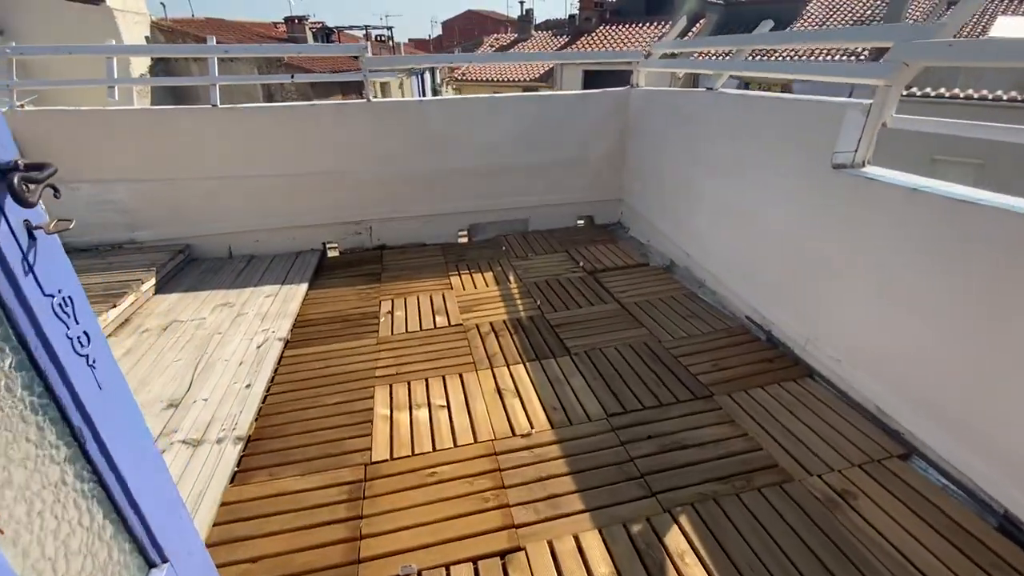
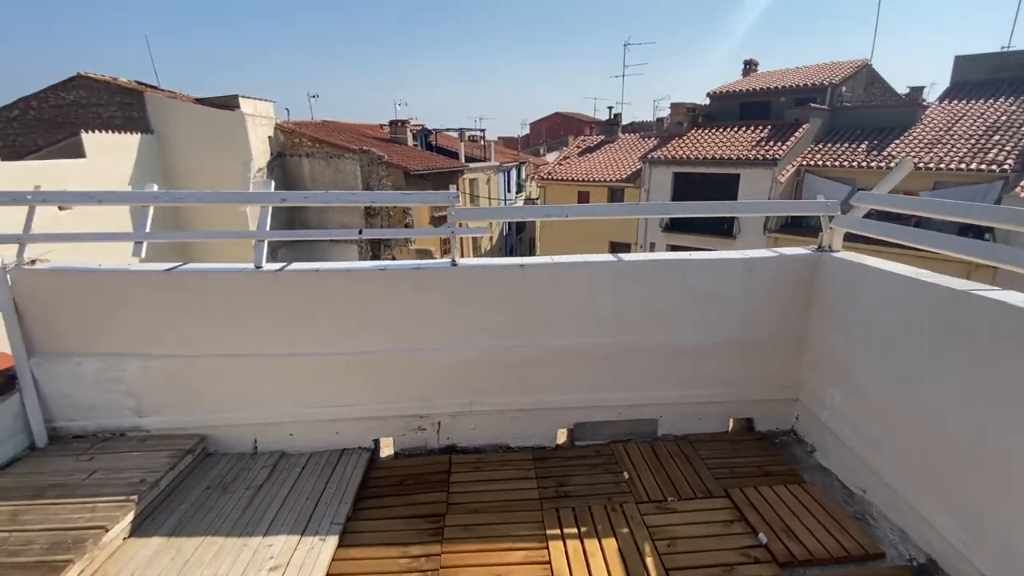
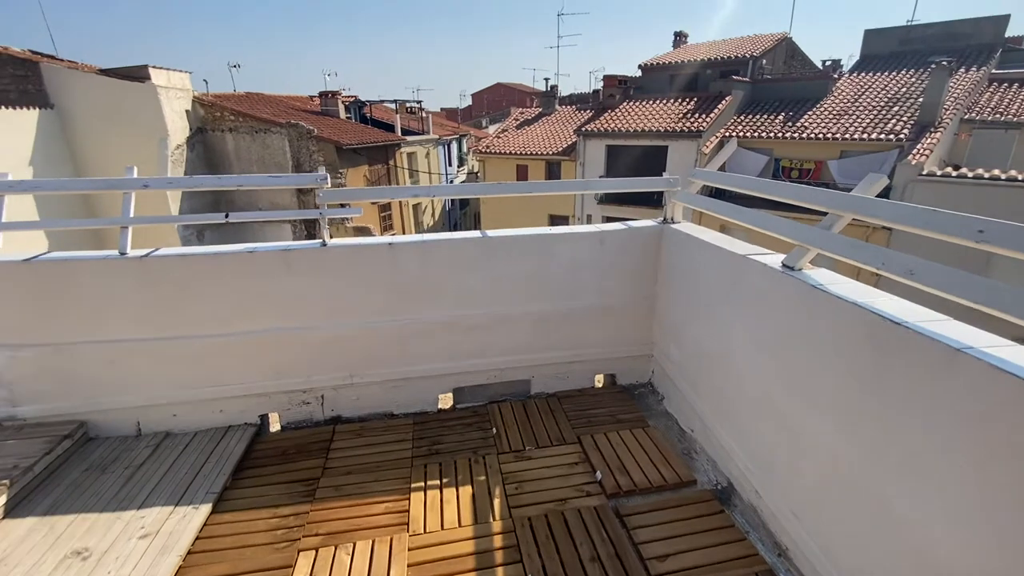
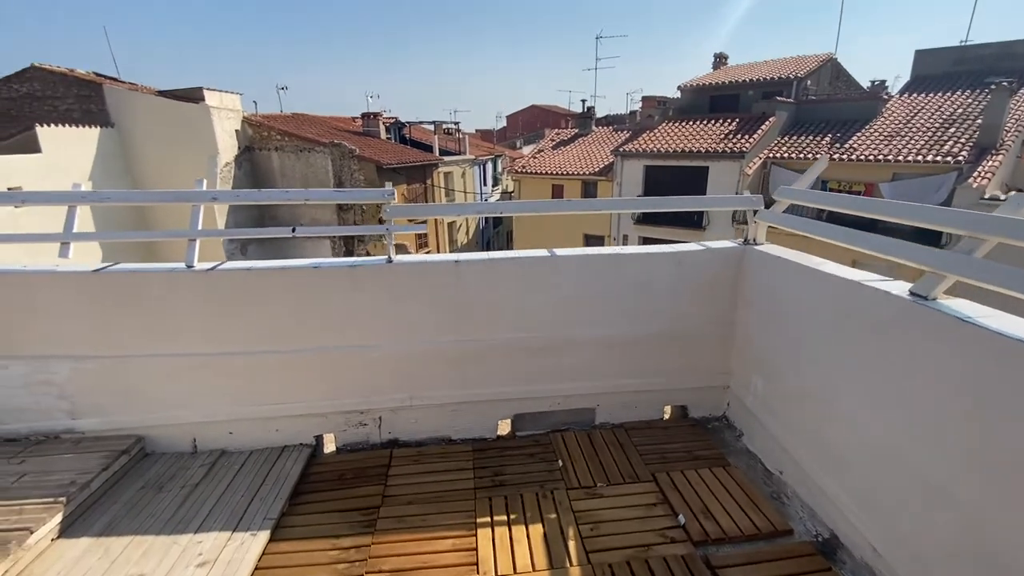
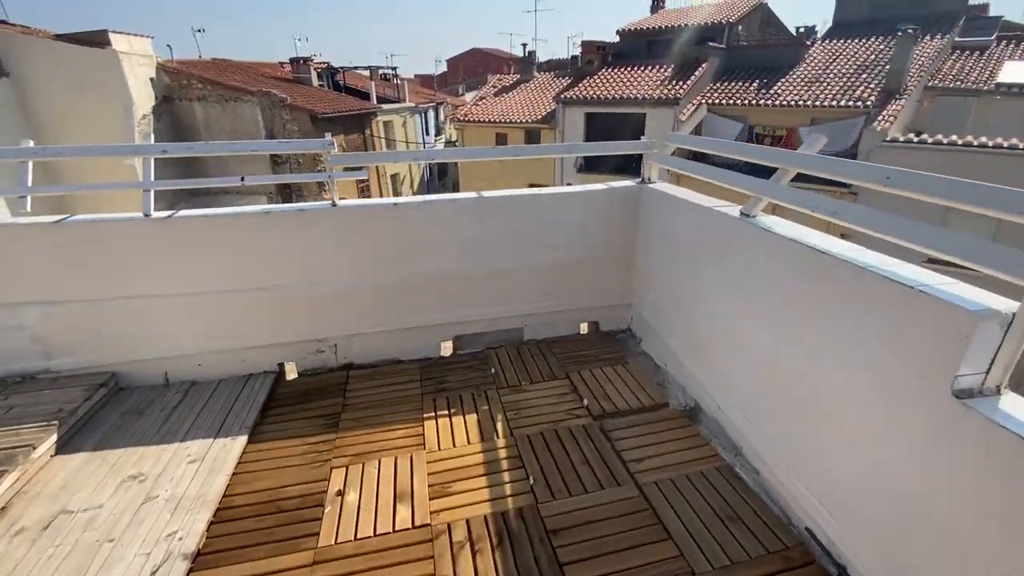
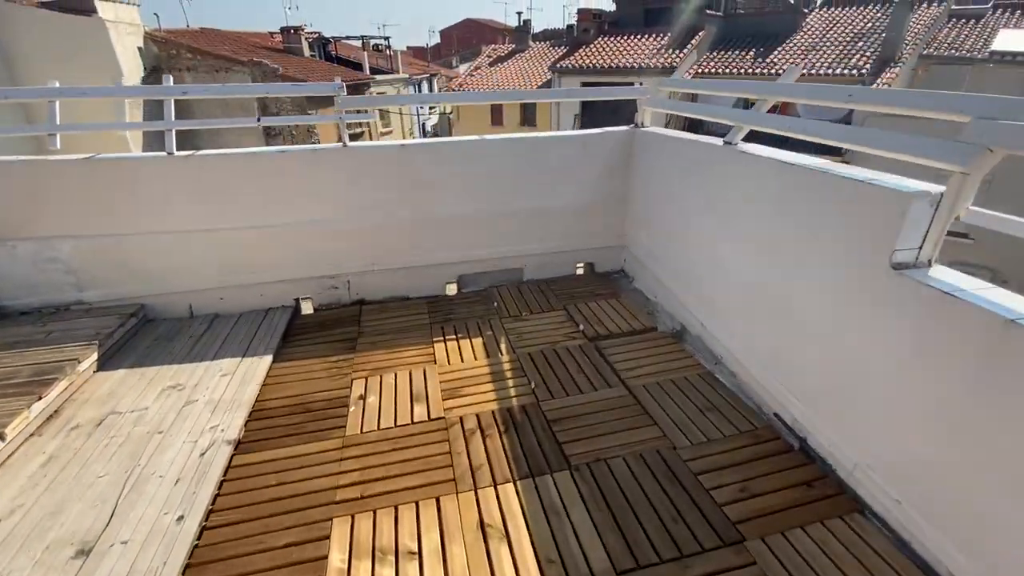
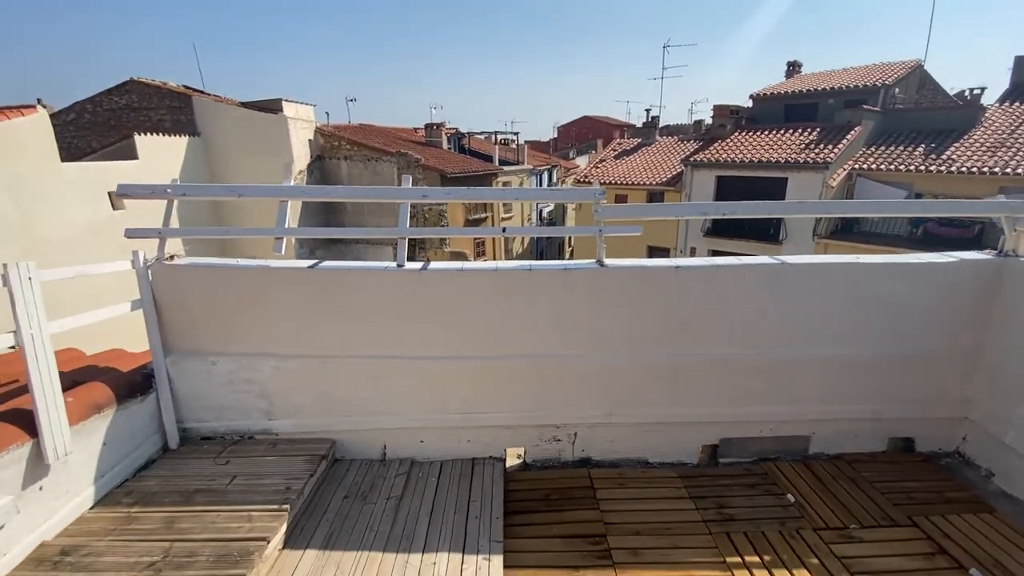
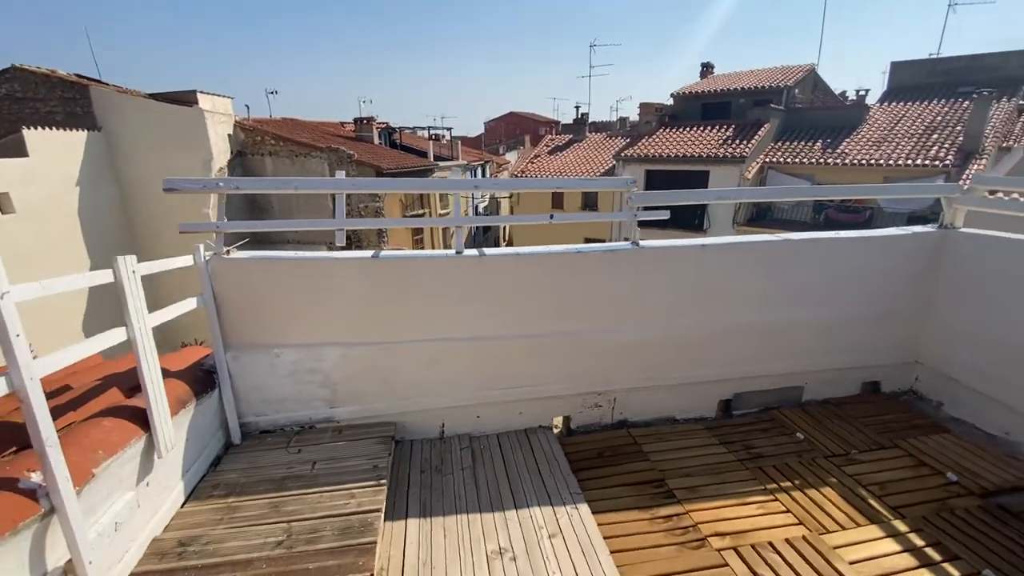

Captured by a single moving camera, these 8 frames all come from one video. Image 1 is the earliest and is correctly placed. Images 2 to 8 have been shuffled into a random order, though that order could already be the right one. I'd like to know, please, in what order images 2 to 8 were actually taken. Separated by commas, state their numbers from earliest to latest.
6, 5, 3, 4, 2, 7, 8
